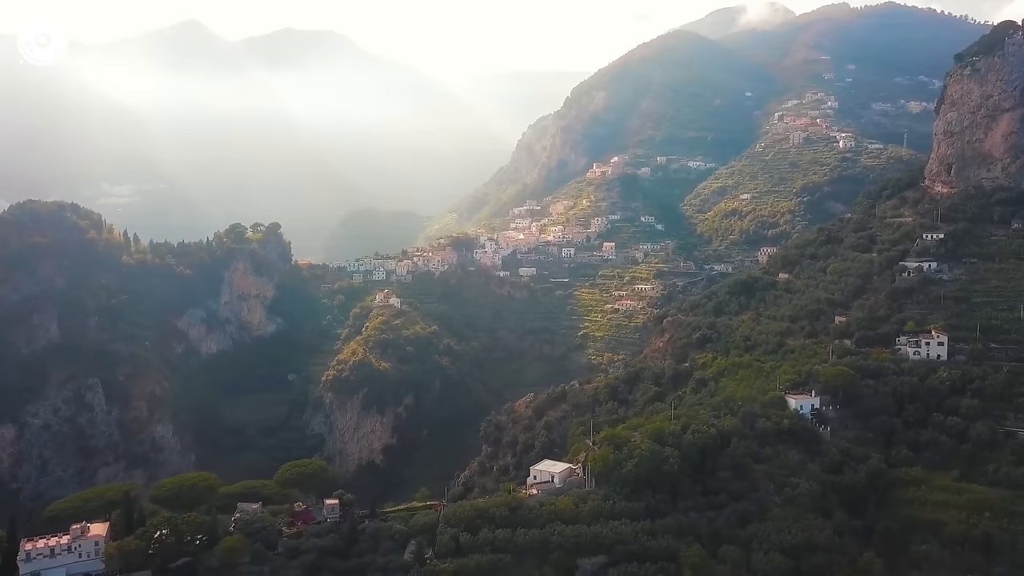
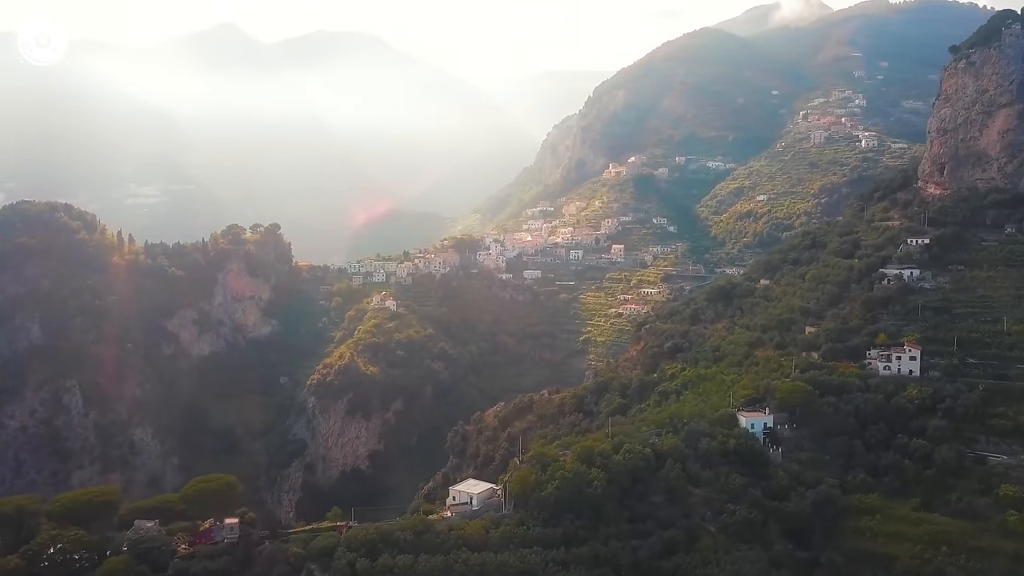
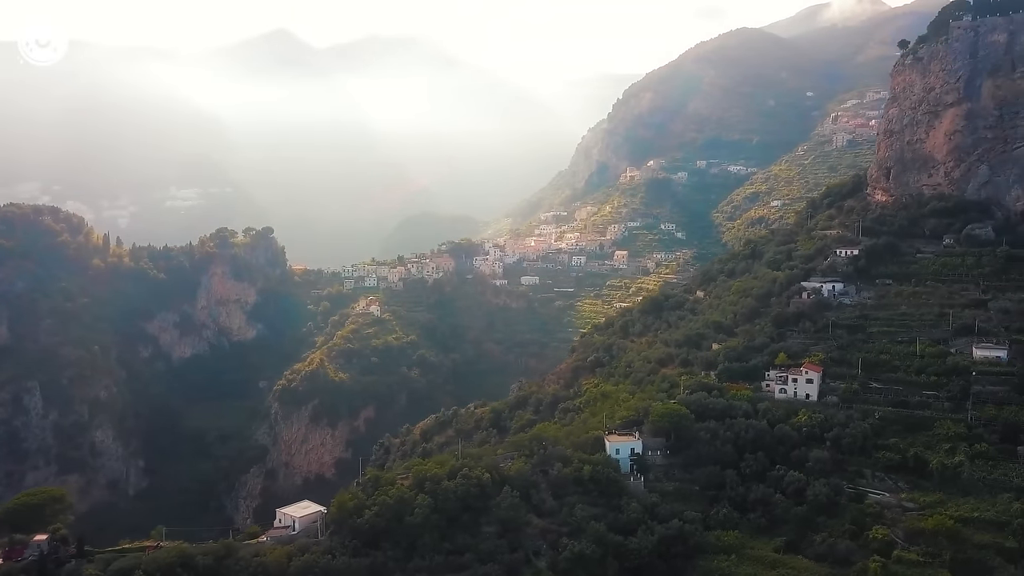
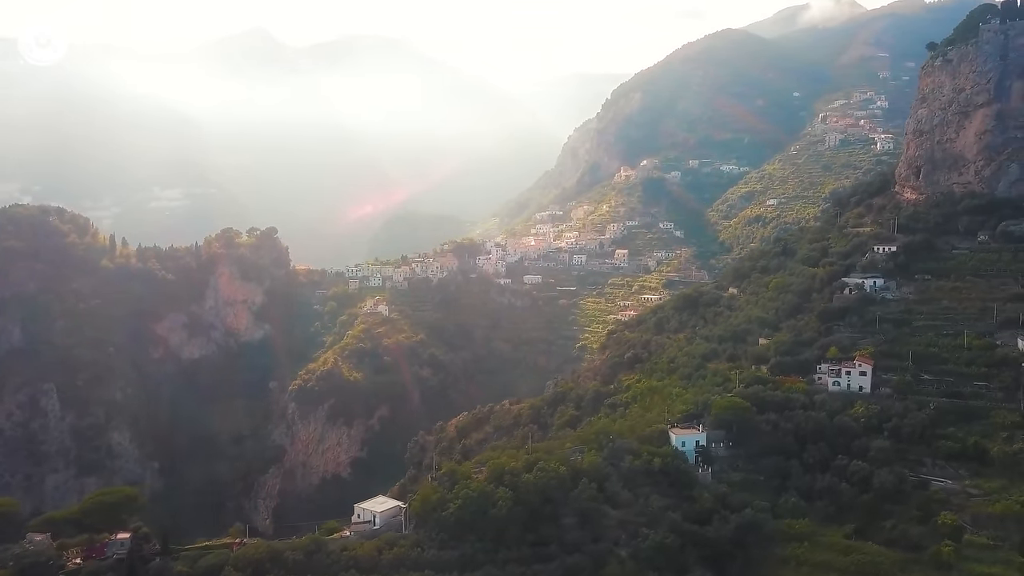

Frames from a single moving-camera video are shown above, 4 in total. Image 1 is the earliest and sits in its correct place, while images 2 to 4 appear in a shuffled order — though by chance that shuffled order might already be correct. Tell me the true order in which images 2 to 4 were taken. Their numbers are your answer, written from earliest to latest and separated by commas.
2, 4, 3
